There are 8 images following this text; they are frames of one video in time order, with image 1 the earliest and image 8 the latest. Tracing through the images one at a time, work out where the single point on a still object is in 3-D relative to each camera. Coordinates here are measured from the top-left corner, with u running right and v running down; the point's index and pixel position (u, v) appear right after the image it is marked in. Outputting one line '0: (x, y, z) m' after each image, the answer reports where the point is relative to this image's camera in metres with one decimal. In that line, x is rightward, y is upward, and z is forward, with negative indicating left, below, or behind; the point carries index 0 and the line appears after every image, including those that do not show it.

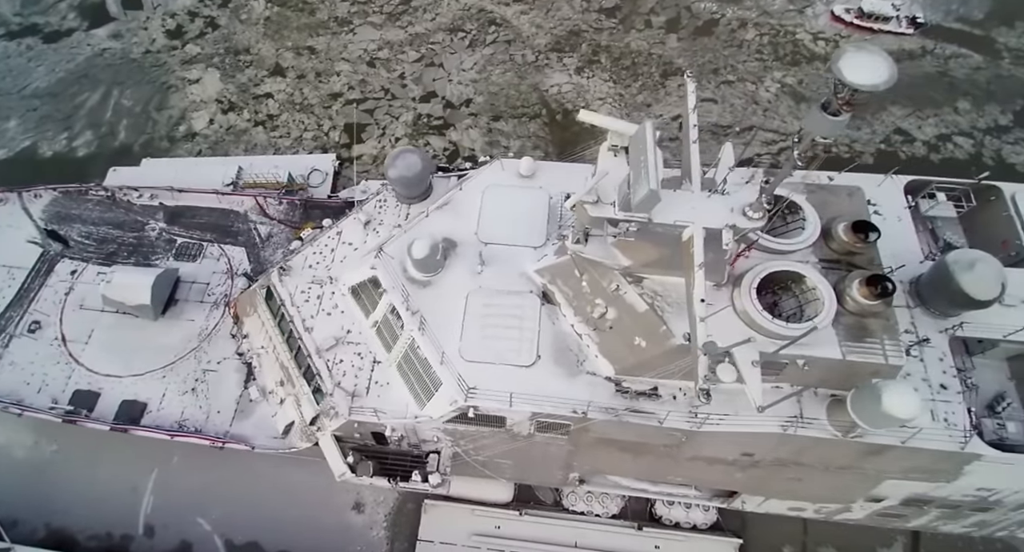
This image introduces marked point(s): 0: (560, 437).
0: (+0.7, -2.3, +9.3) m
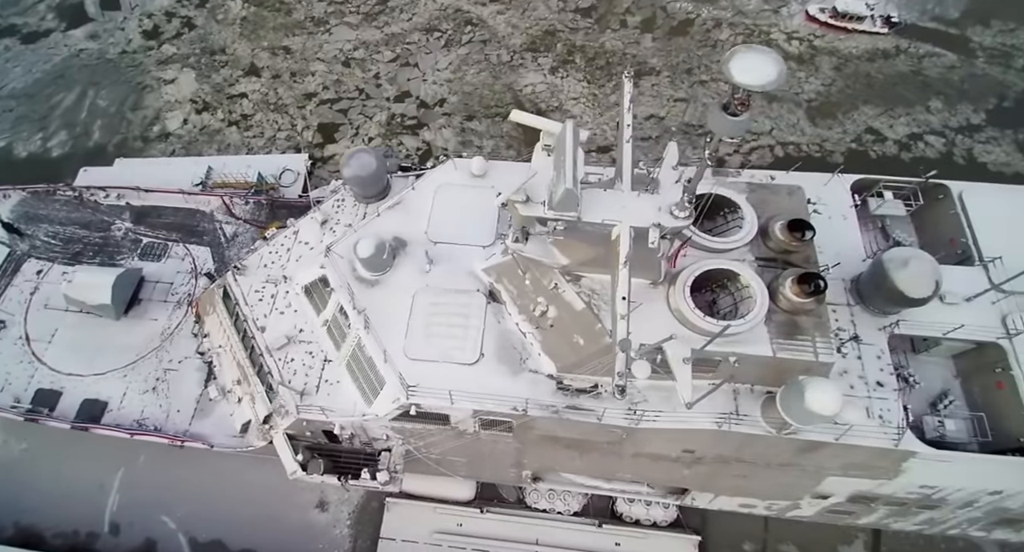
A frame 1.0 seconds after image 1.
0: (-0.1, -2.3, +9.4) m
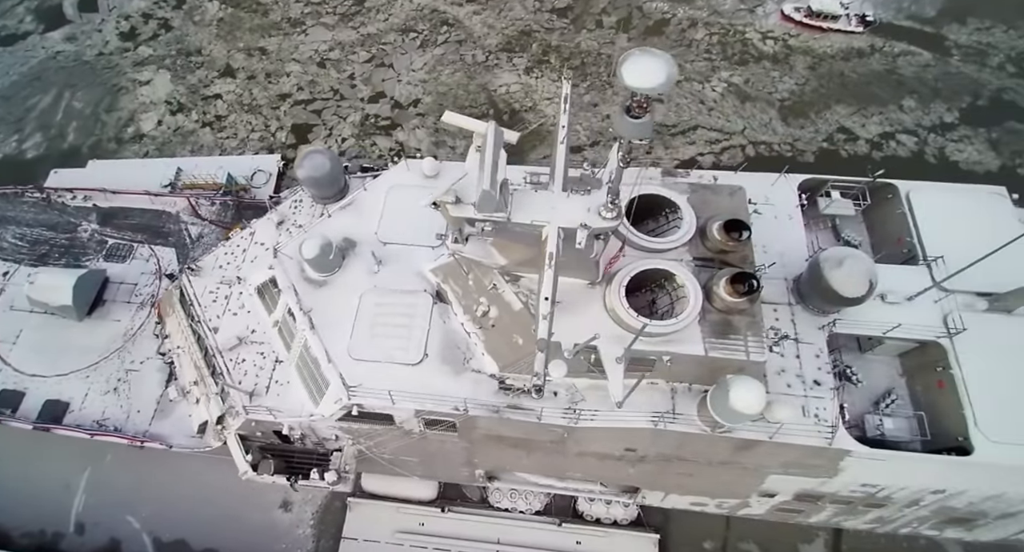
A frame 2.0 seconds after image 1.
0: (-0.9, -2.3, +9.4) m
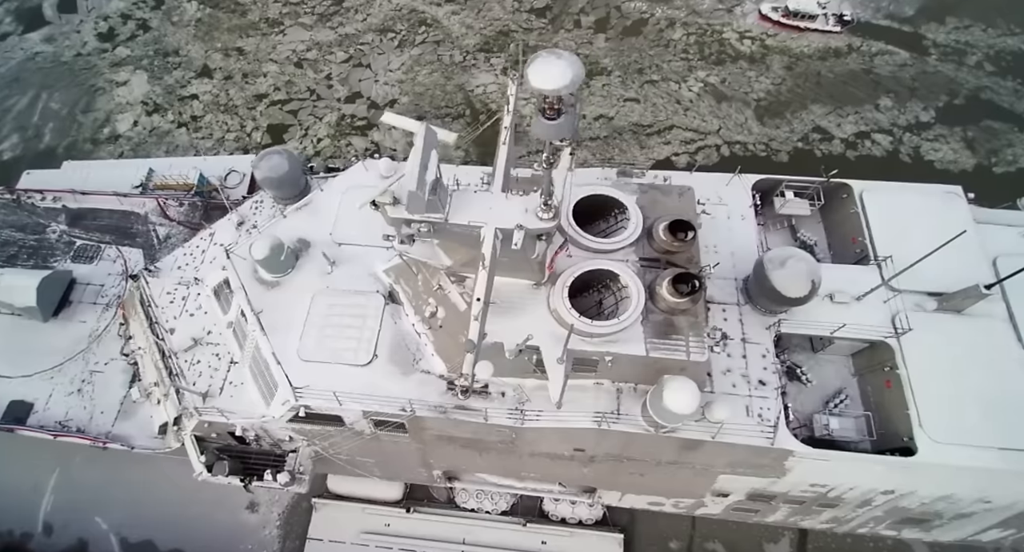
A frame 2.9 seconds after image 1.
0: (-1.6, -2.3, +9.4) m
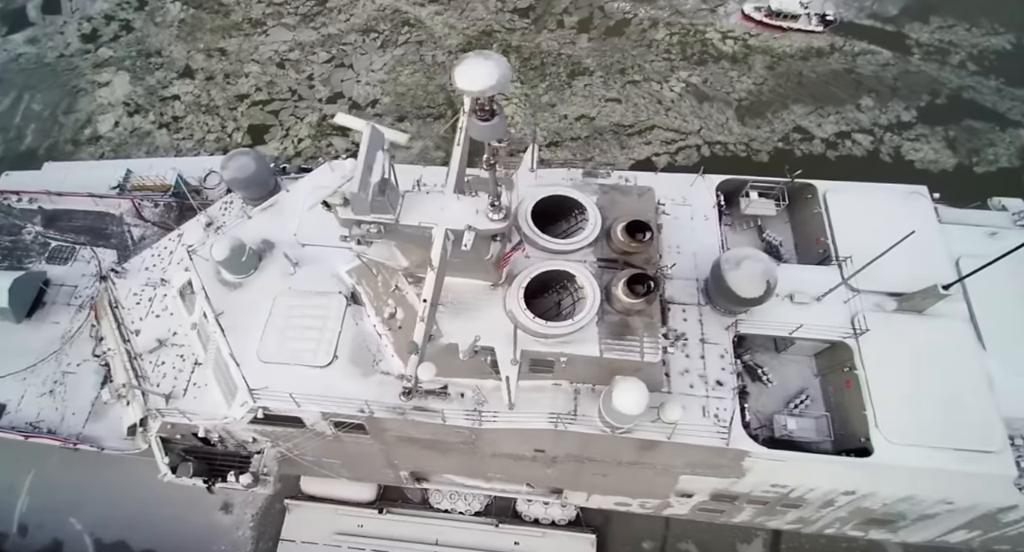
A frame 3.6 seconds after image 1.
0: (-2.1, -2.3, +9.4) m
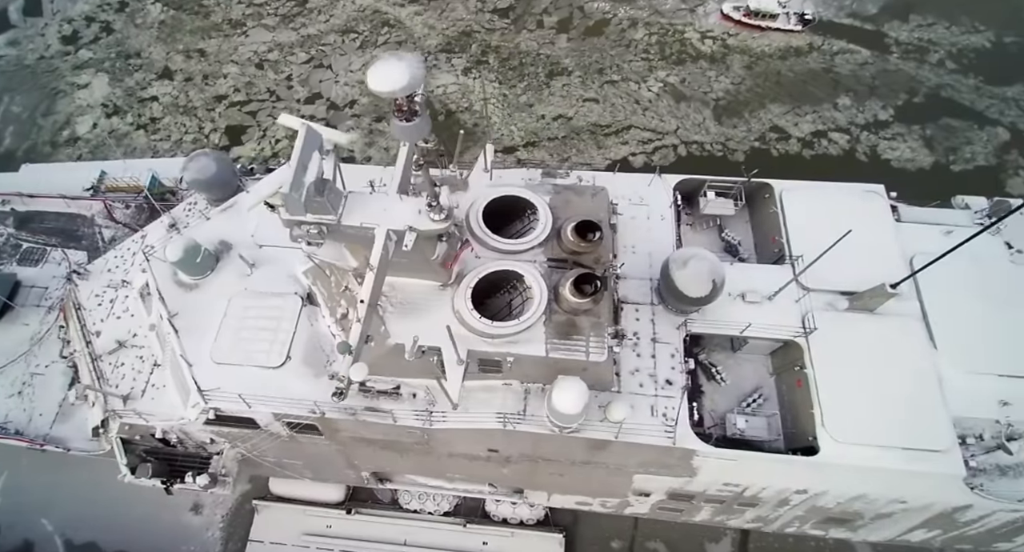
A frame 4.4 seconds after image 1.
0: (-2.8, -2.3, +9.4) m
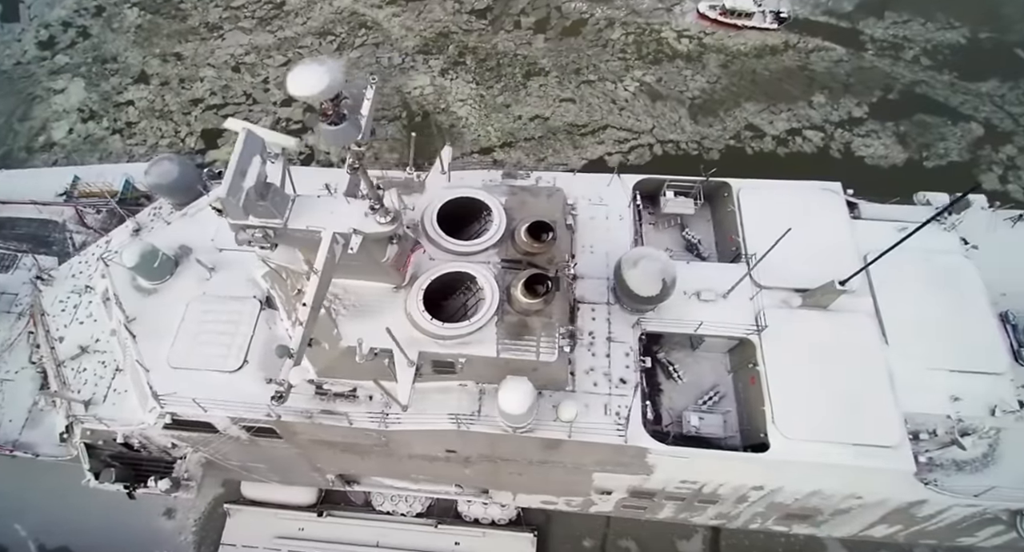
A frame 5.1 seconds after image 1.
0: (-3.4, -2.4, +9.5) m
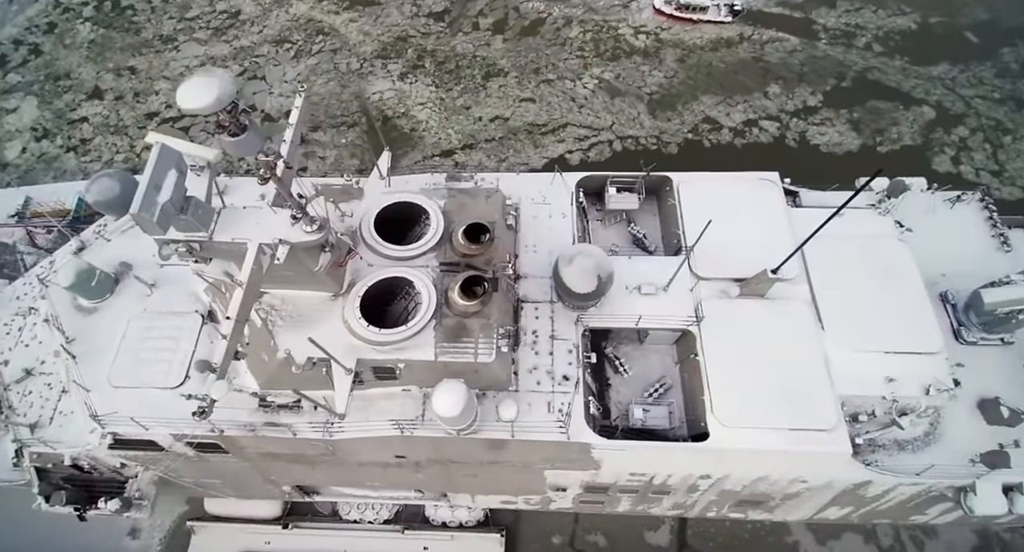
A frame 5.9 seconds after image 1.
0: (-4.1, -2.5, +9.4) m
